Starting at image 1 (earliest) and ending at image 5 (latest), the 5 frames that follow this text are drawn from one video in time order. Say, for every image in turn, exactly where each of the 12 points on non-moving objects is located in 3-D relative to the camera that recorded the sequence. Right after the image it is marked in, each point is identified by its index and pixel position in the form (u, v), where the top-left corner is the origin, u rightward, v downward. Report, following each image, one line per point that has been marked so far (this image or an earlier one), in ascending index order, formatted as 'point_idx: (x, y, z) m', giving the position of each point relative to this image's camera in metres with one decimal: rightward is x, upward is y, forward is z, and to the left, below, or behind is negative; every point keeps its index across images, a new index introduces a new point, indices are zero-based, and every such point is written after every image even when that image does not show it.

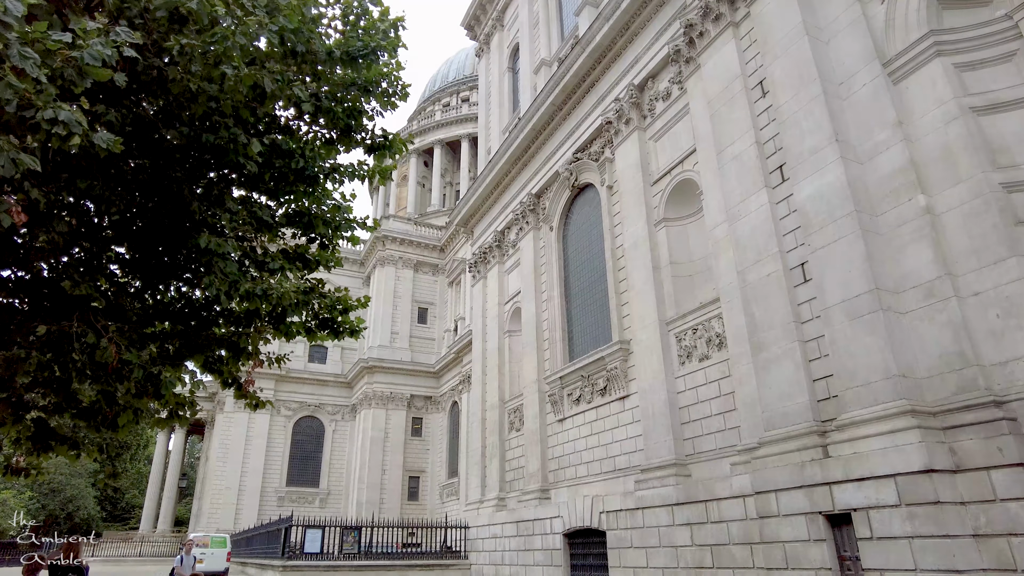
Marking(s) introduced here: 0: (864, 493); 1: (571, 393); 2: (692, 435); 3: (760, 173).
0: (+4.9, -2.8, +8.5) m
1: (+1.6, -2.9, +17.1) m
2: (+3.7, -3.0, +12.7) m
3: (+4.7, +2.2, +11.7) m
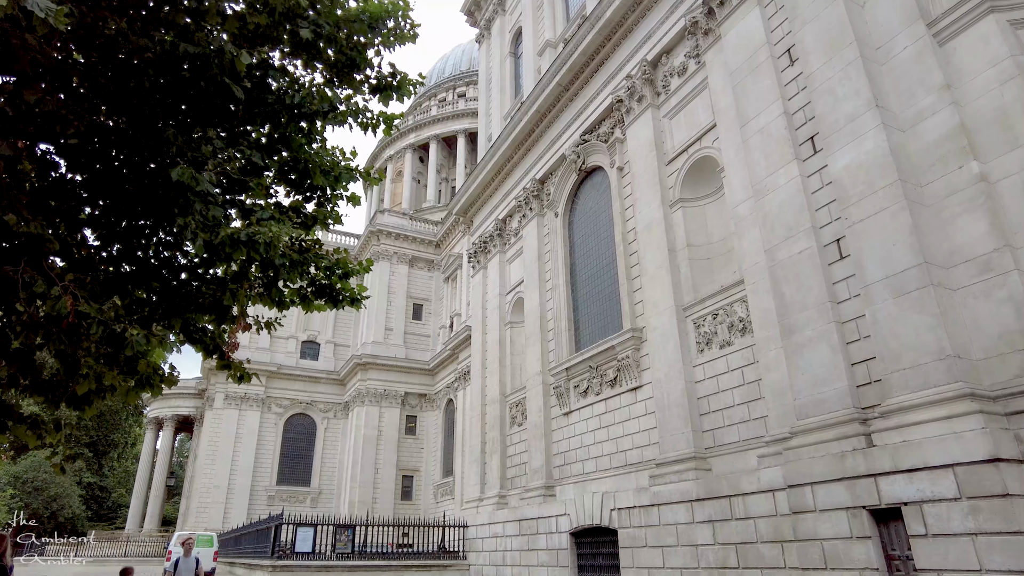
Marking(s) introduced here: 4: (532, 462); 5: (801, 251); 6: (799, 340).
0: (+5.1, -2.5, +7.7) m
1: (+1.7, -2.6, +16.3) m
2: (+3.9, -2.7, +11.9) m
3: (+4.9, +2.5, +10.9) m
4: (+0.6, -4.9, +17.3) m
5: (+4.8, +0.6, +10.2) m
6: (+4.6, -0.8, +9.9) m
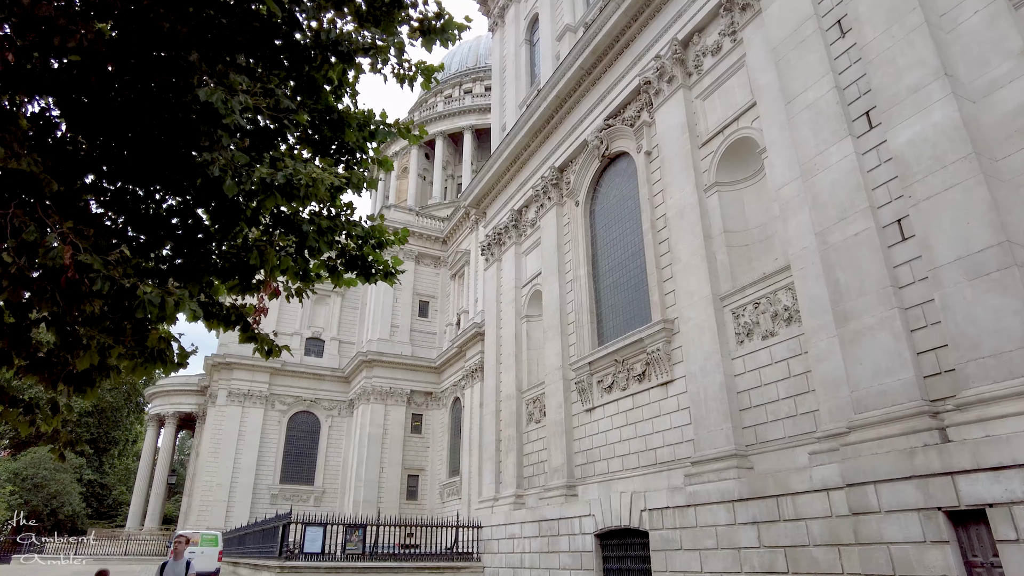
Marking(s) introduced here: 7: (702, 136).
0: (+5.6, -2.2, +7.0) m
1: (+2.3, -2.3, +15.6) m
2: (+4.4, -2.5, +11.2) m
3: (+5.5, +2.8, +10.2) m
4: (+1.1, -4.6, +16.5) m
5: (+5.4, +0.9, +9.5) m
6: (+5.2, -0.6, +9.2) m
7: (+4.3, +3.4, +13.9) m
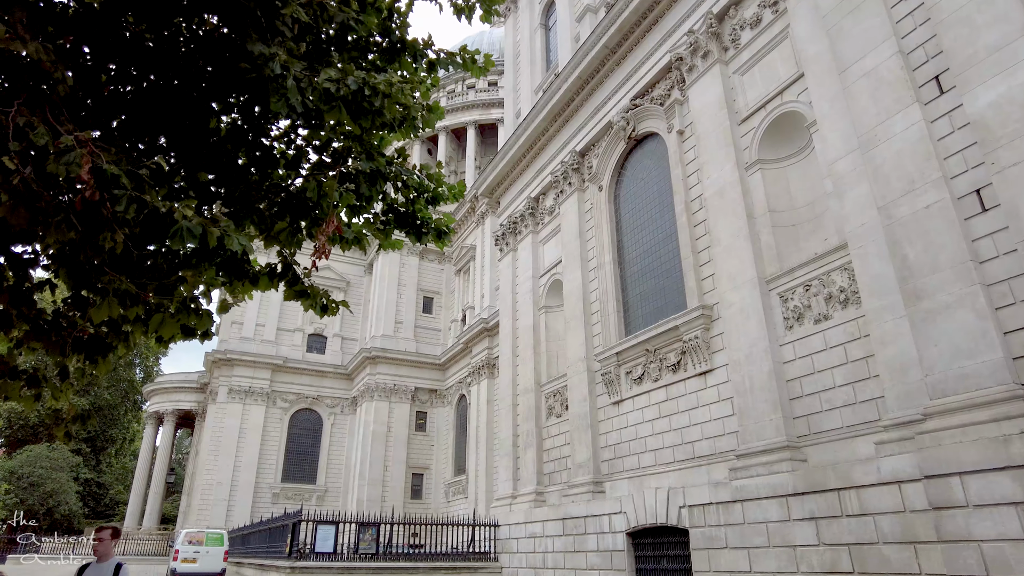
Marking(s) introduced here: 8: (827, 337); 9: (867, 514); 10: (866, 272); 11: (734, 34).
0: (+6.2, -1.9, +6.3) m
1: (+2.9, -2.0, +14.8) m
2: (+5.0, -2.1, +10.4) m
3: (+6.1, +3.1, +9.5) m
4: (+1.7, -4.3, +15.8) m
5: (+6.0, +1.2, +8.8) m
6: (+5.8, -0.3, +8.5) m
7: (+4.9, +3.8, +13.2) m
8: (+5.3, -0.8, +10.3) m
9: (+5.1, -3.3, +8.8) m
10: (+5.6, +0.3, +9.7) m
11: (+5.0, +5.7, +13.7) m
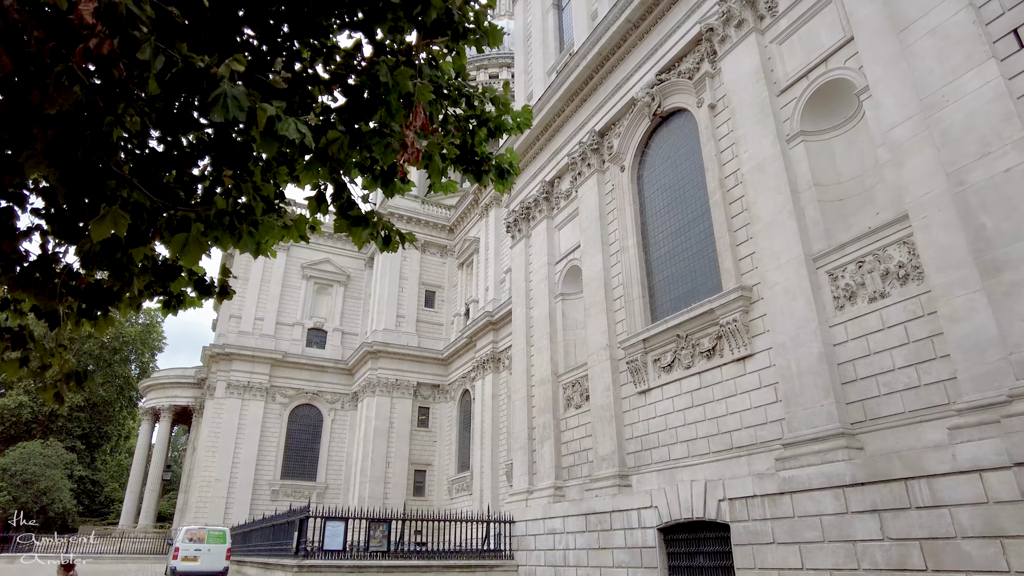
0: (+6.8, -1.5, +5.5) m
1: (+3.4, -1.6, +14.1) m
2: (+5.5, -1.7, +9.7) m
3: (+6.6, +3.5, +8.7) m
4: (+2.1, -3.9, +15.0) m
5: (+6.5, +1.6, +8.0) m
6: (+6.3, +0.1, +7.7) m
7: (+5.4, +4.2, +12.4) m
8: (+5.8, -0.4, +9.6) m
9: (+5.6, -2.9, +8.0) m
10: (+6.1, +0.6, +8.9) m
11: (+5.5, +6.1, +12.9) m
